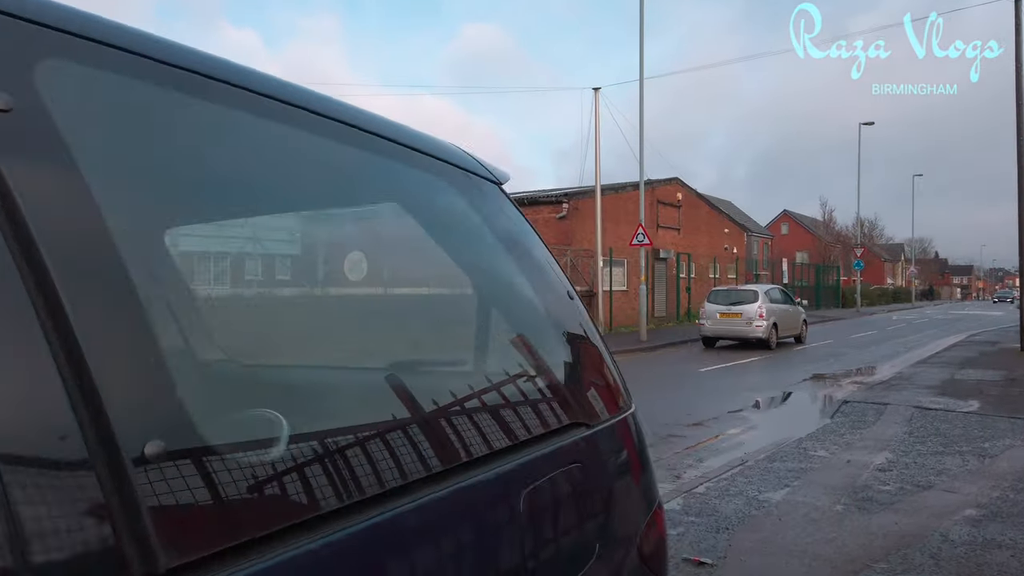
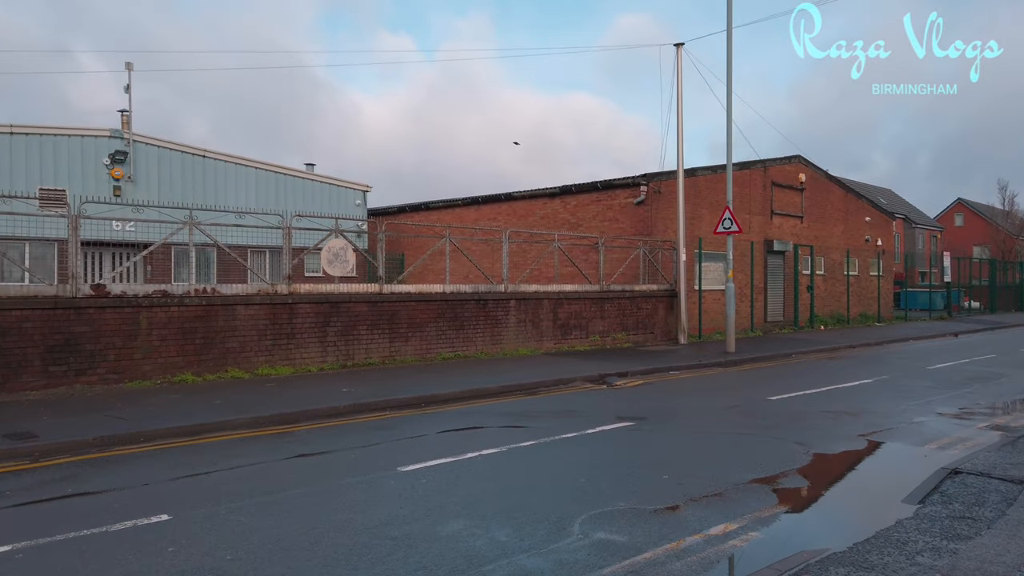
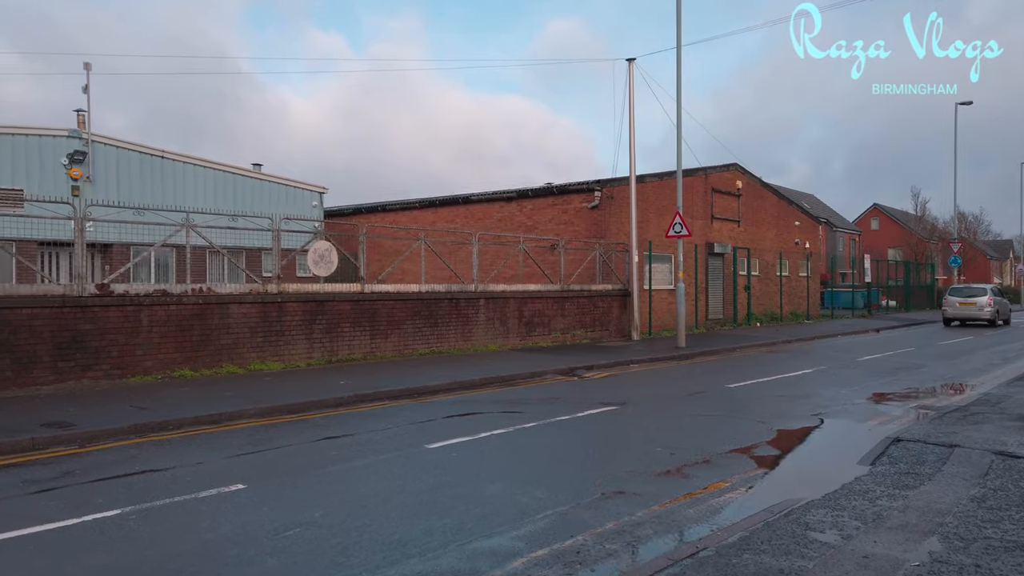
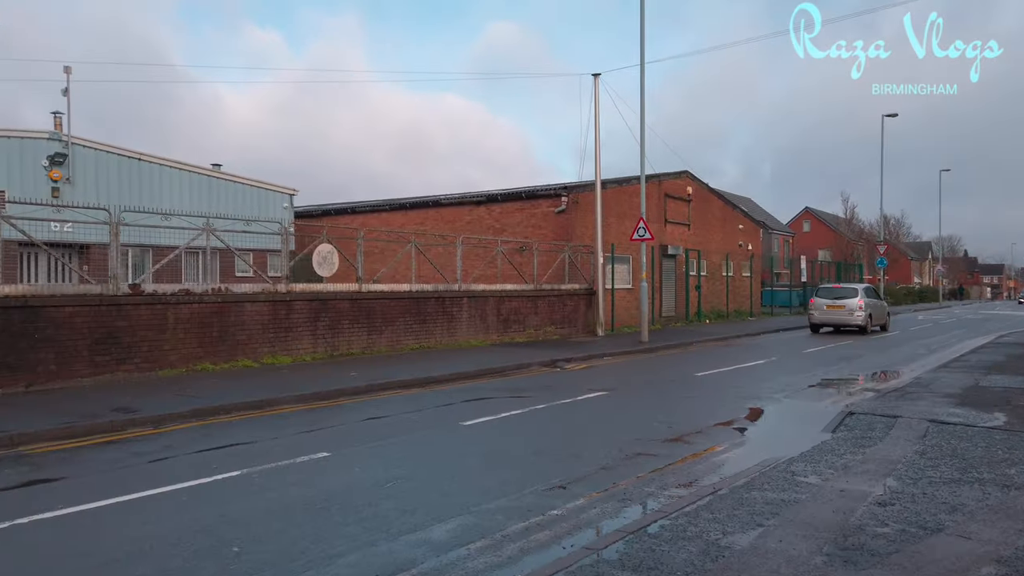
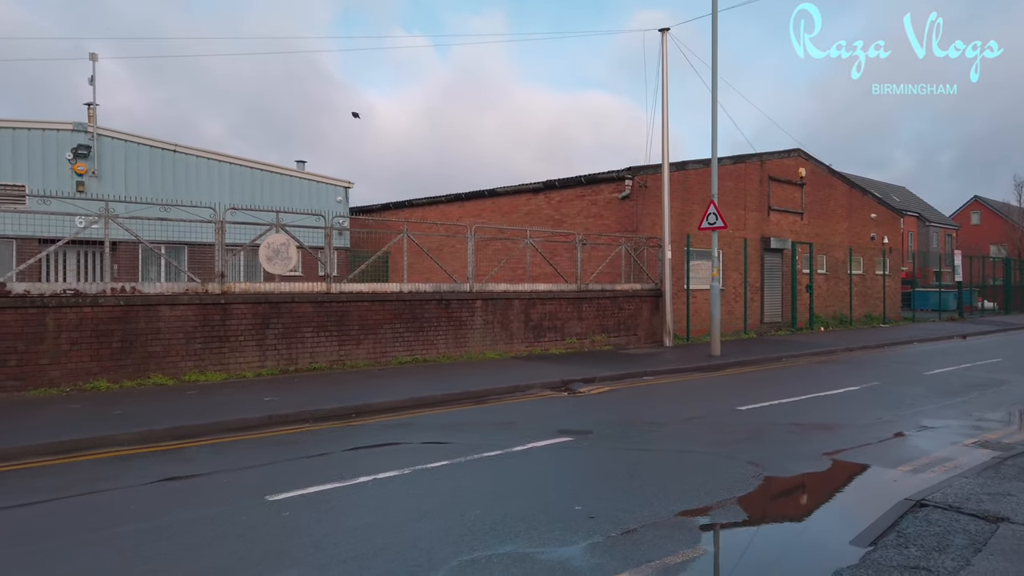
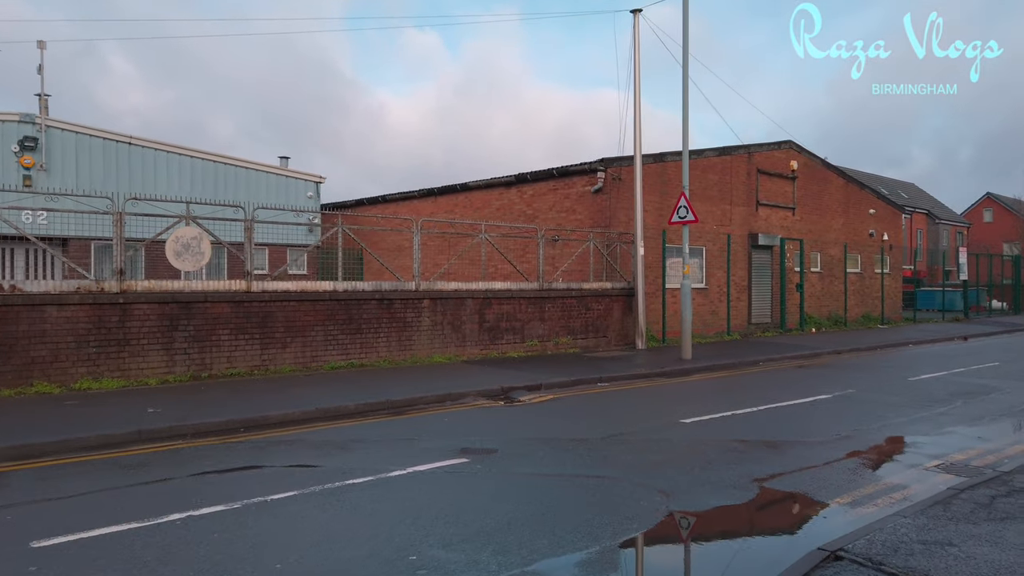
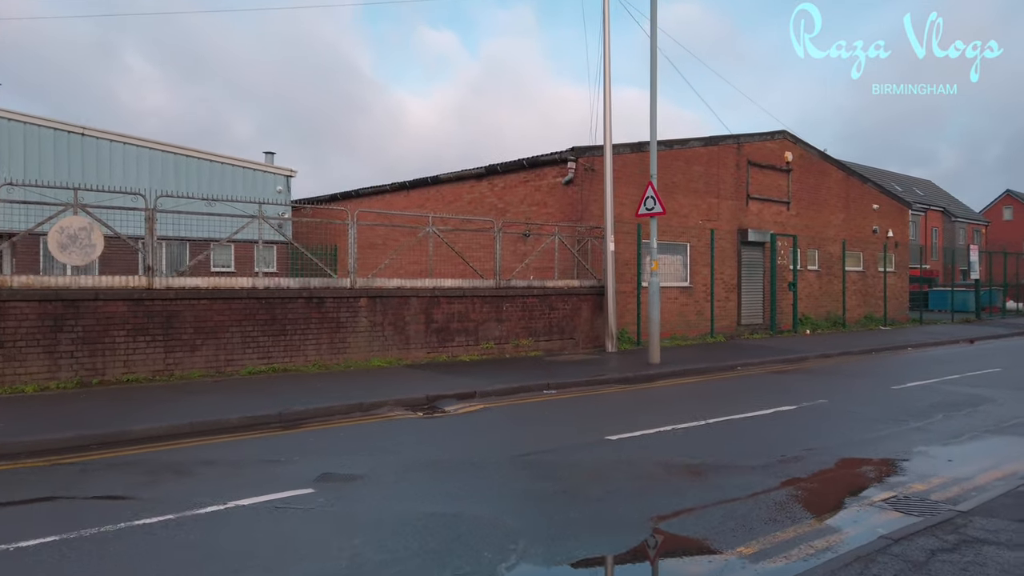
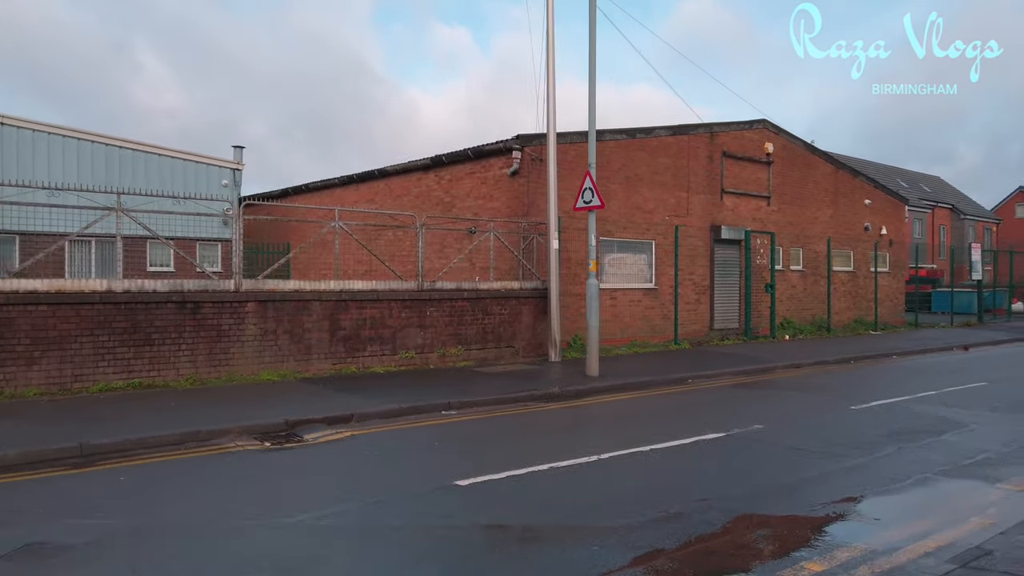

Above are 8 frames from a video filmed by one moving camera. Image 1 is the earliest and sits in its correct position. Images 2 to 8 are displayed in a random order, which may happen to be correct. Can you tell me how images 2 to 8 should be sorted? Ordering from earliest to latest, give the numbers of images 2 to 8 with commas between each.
4, 3, 2, 5, 6, 7, 8
